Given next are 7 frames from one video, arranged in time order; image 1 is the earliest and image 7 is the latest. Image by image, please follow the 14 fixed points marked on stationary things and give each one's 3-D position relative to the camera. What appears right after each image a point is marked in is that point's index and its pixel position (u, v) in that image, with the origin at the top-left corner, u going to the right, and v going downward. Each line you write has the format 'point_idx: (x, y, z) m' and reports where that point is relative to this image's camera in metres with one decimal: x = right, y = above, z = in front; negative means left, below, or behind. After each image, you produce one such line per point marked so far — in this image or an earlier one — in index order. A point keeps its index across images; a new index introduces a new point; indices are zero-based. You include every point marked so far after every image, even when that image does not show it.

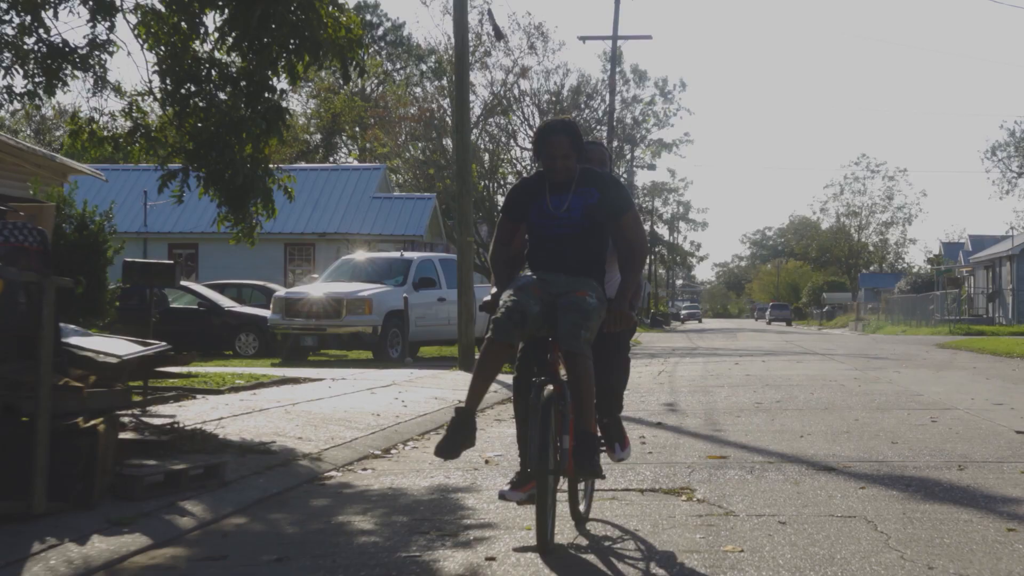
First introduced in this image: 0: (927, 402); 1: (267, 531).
0: (+2.2, -0.6, +12.3) m
1: (-0.6, -0.6, +5.4) m
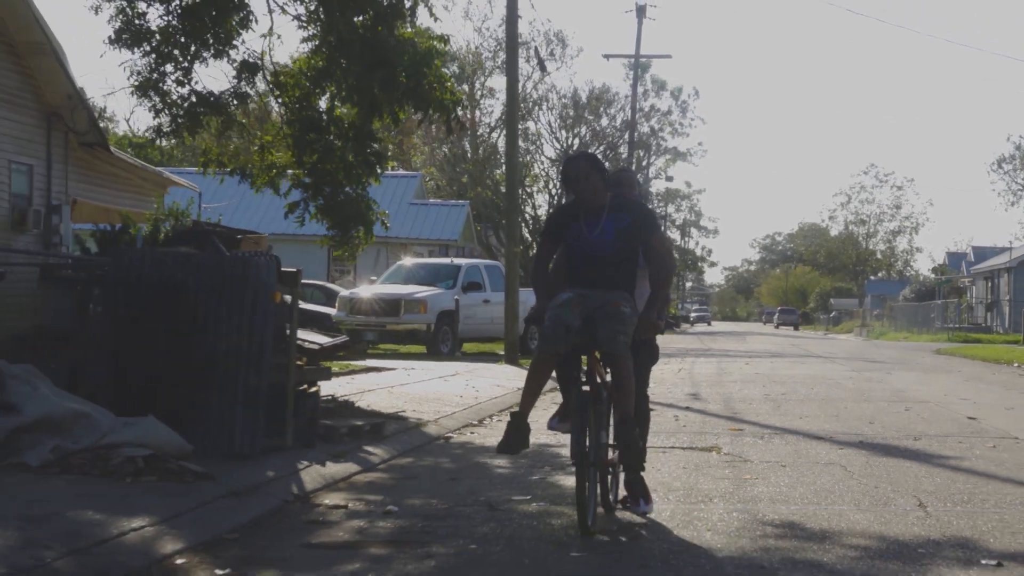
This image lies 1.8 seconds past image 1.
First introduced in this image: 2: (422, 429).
0: (+2.5, -0.7, +14.8) m
1: (-0.3, -0.6, +7.9) m
2: (-0.4, -0.6, +9.7) m
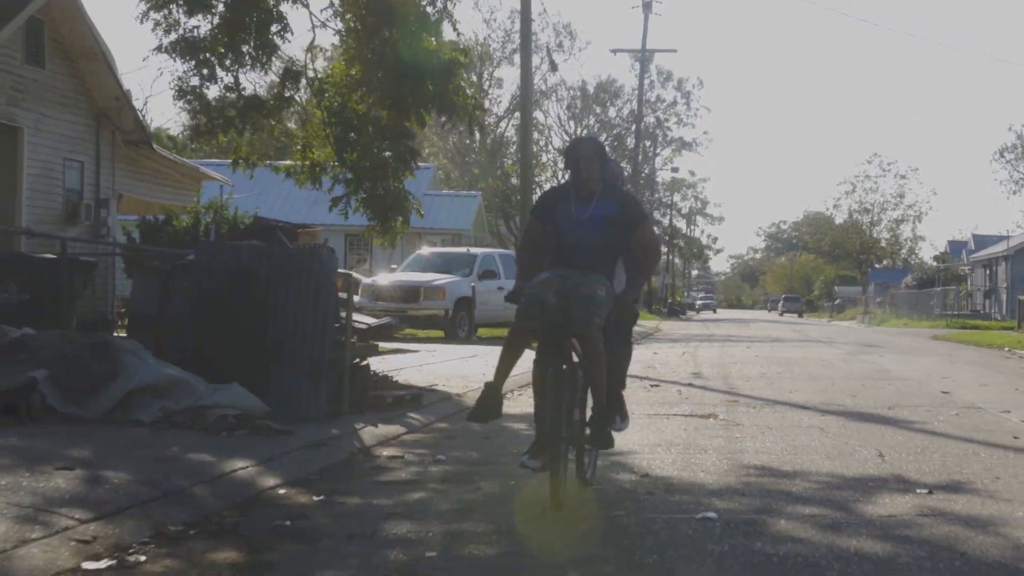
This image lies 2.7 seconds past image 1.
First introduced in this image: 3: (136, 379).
0: (+2.7, -0.6, +16.1) m
1: (-0.2, -0.6, +9.2) m
2: (-0.3, -0.5, +11.0) m
3: (-1.2, -0.3, +7.5) m
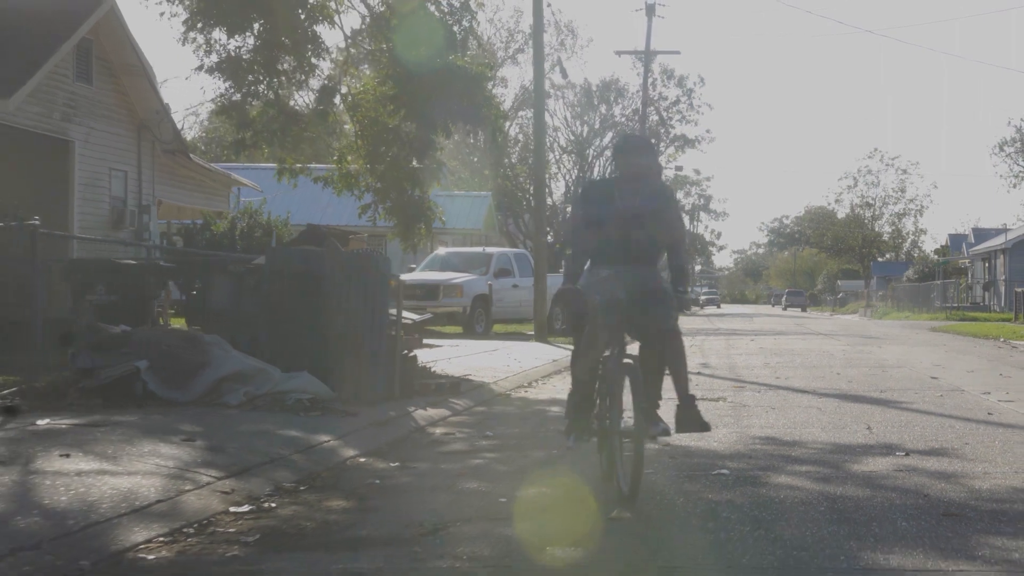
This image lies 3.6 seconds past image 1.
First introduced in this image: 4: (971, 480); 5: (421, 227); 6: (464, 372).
0: (+2.8, -0.6, +17.2) m
1: (0.0, -0.6, +10.4) m
2: (-0.1, -0.5, +12.1) m
3: (-1.1, -0.3, +8.7) m
4: (+1.2, -0.5, +6.2) m
5: (-0.6, +0.4, +15.3) m
6: (-0.3, -0.5, +13.4) m
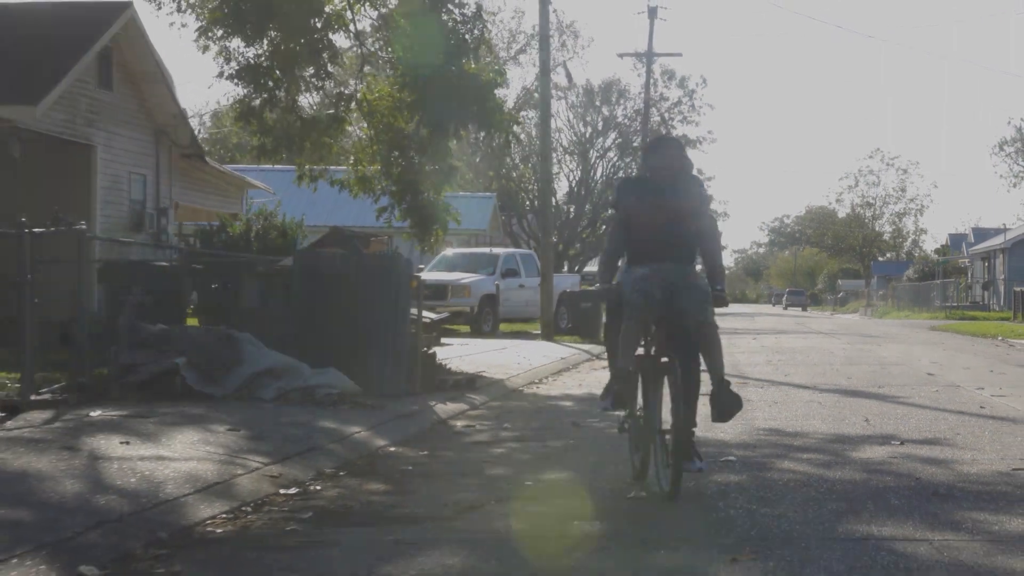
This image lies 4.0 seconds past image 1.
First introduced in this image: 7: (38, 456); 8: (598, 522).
0: (+2.9, -0.6, +17.7) m
1: (0.0, -0.6, +10.9) m
2: (-0.1, -0.5, +12.6) m
3: (-1.0, -0.3, +9.2) m
4: (+1.3, -0.5, +6.7) m
5: (-0.5, +0.4, +15.8) m
6: (-0.2, -0.5, +14.0) m
7: (-1.2, -0.4, +5.9) m
8: (+0.2, -0.5, +5.2) m
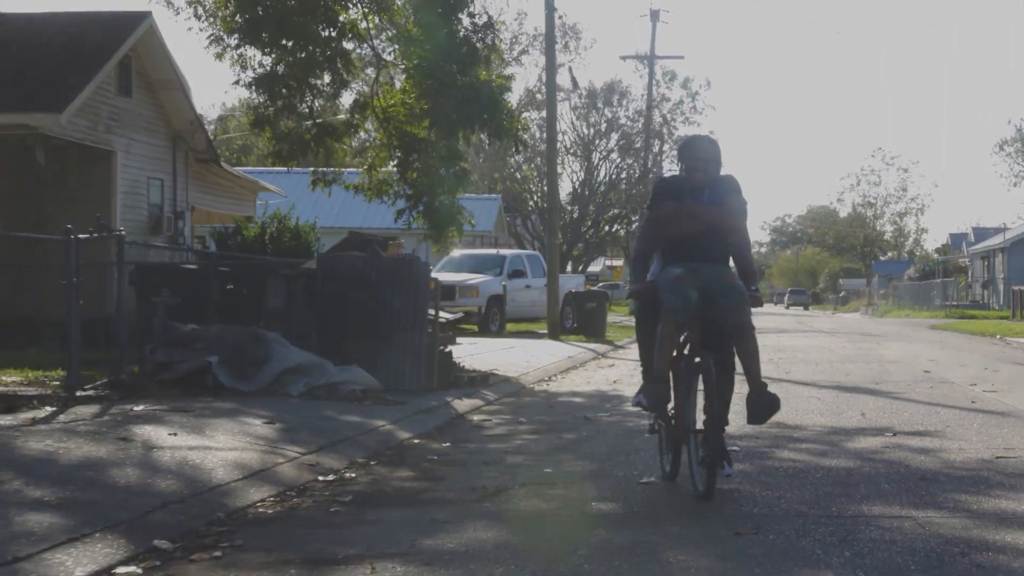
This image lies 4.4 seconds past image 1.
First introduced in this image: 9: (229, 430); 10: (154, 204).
0: (+3.0, -0.6, +18.2) m
1: (+0.1, -0.6, +11.4) m
2: (0.0, -0.5, +13.1) m
3: (-1.0, -0.3, +9.7) m
4: (+1.4, -0.5, +7.2) m
5: (-0.5, +0.4, +16.3) m
6: (-0.2, -0.5, +14.5) m
7: (-1.1, -0.4, +6.4) m
8: (+0.2, -0.5, +5.7) m
9: (-0.9, -0.5, +7.4) m
10: (-3.0, +0.7, +19.4) m
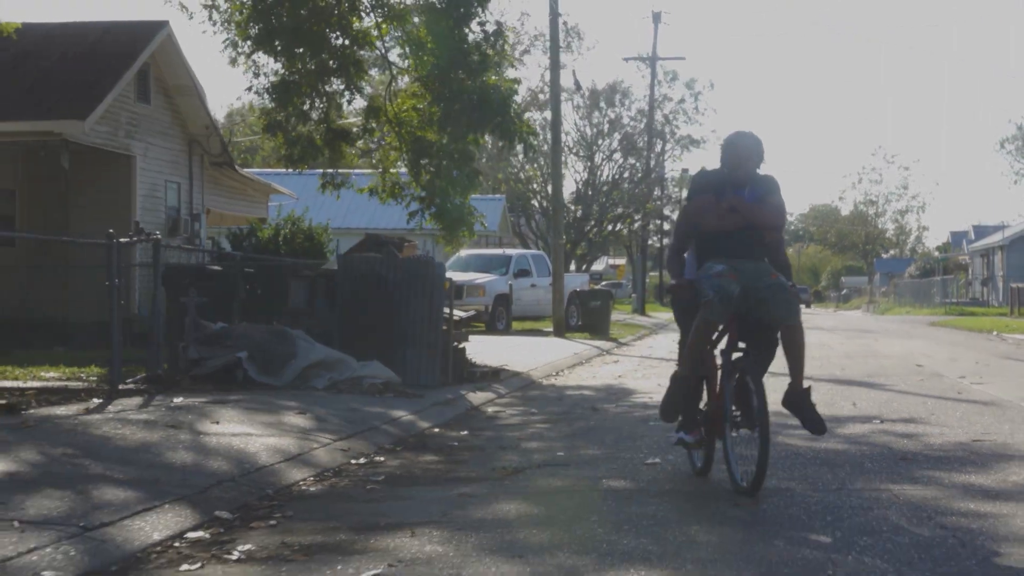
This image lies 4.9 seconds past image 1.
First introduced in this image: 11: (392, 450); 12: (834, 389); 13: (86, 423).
0: (+3.0, -0.5, +18.8) m
1: (+0.1, -0.6, +12.0) m
2: (+0.1, -0.5, +13.7) m
3: (-0.9, -0.3, +10.3) m
4: (+1.4, -0.5, +7.8) m
5: (-0.4, +0.4, +16.9) m
6: (-0.1, -0.5, +15.1) m
7: (-1.1, -0.4, +7.0) m
8: (+0.3, -0.5, +6.3) m
9: (-0.9, -0.5, +8.0) m
10: (-3.0, +0.7, +20.0) m
11: (-0.4, -0.5, +7.7) m
12: (+1.7, -0.5, +11.9) m
13: (-1.3, -0.4, +7.1) m
